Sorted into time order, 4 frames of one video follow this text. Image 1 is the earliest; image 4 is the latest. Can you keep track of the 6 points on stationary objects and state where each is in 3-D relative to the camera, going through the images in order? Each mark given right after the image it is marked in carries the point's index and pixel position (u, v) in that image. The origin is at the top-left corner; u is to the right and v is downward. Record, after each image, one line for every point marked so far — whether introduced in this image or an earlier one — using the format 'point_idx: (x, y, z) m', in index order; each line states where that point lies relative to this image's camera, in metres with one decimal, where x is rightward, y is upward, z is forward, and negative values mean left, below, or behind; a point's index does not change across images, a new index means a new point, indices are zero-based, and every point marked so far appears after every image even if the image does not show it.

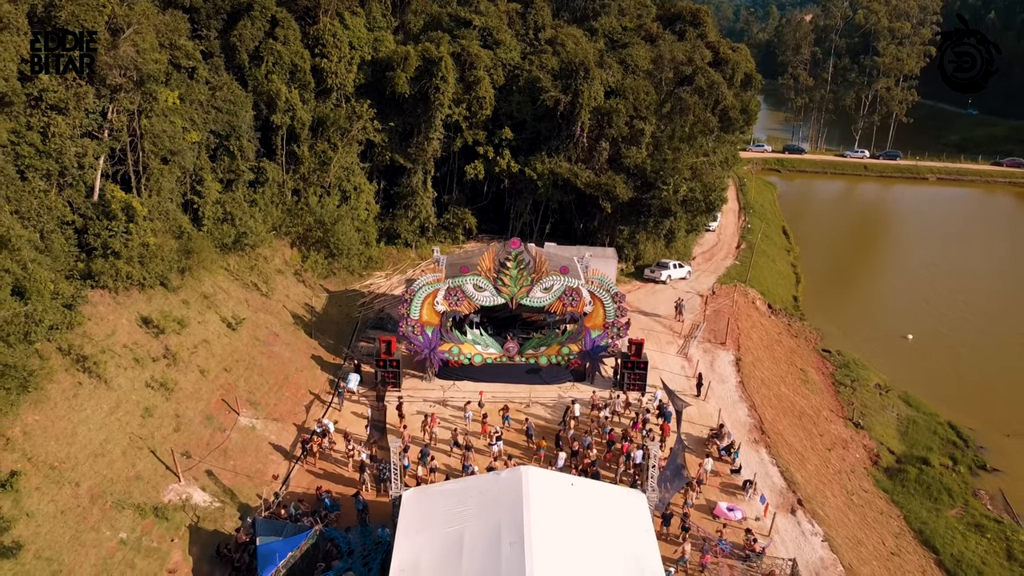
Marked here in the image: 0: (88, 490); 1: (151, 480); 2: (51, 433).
0: (-11.4, -5.4, +18.7) m
1: (-10.3, -5.5, +20.0) m
2: (-12.7, -4.0, +19.2) m
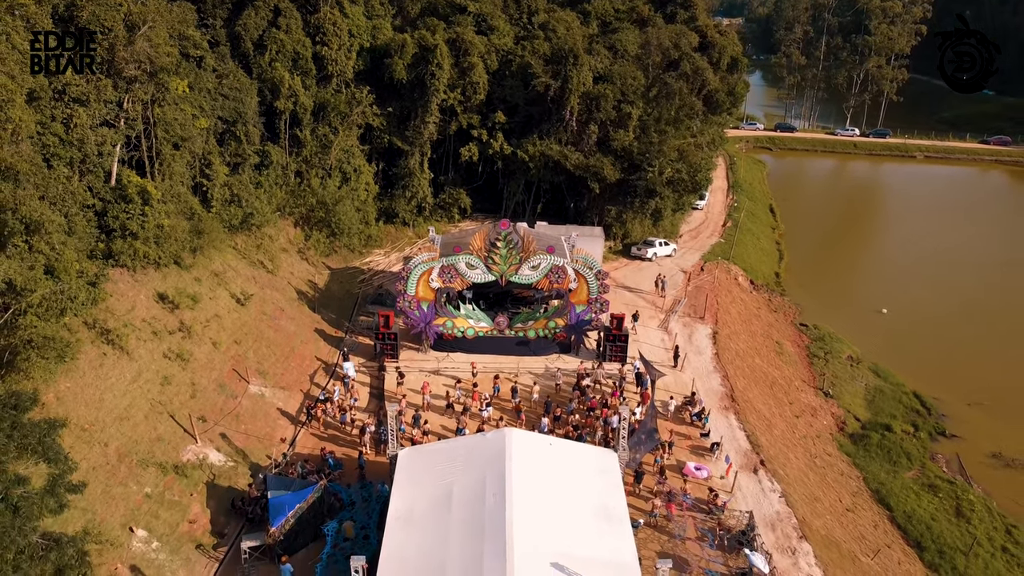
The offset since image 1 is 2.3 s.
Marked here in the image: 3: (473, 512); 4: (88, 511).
0: (-11.8, -4.8, +20.8) m
1: (-10.8, -4.9, +22.0) m
2: (-13.1, -3.4, +21.2) m
3: (-1.0, -5.7, +17.6) m
4: (-11.6, -6.1, +19.0) m
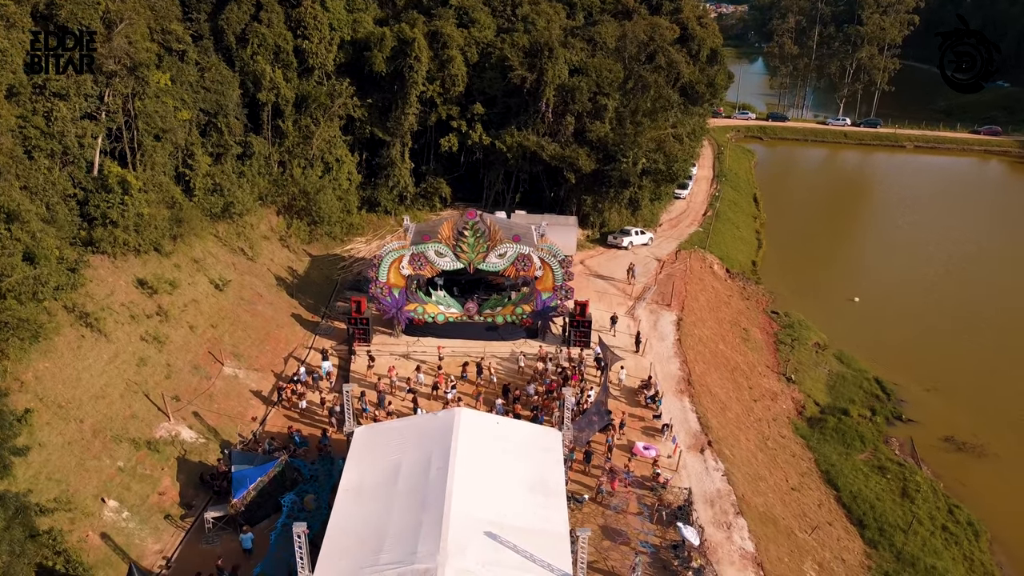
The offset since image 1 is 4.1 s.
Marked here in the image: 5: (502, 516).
0: (-13.3, -4.4, +22.1) m
1: (-12.3, -4.4, +23.3) m
2: (-14.7, -2.9, +22.5) m
3: (-2.5, -5.3, +18.7) m
4: (-13.1, -5.7, +20.3) m
5: (-0.3, -5.9, +17.9) m
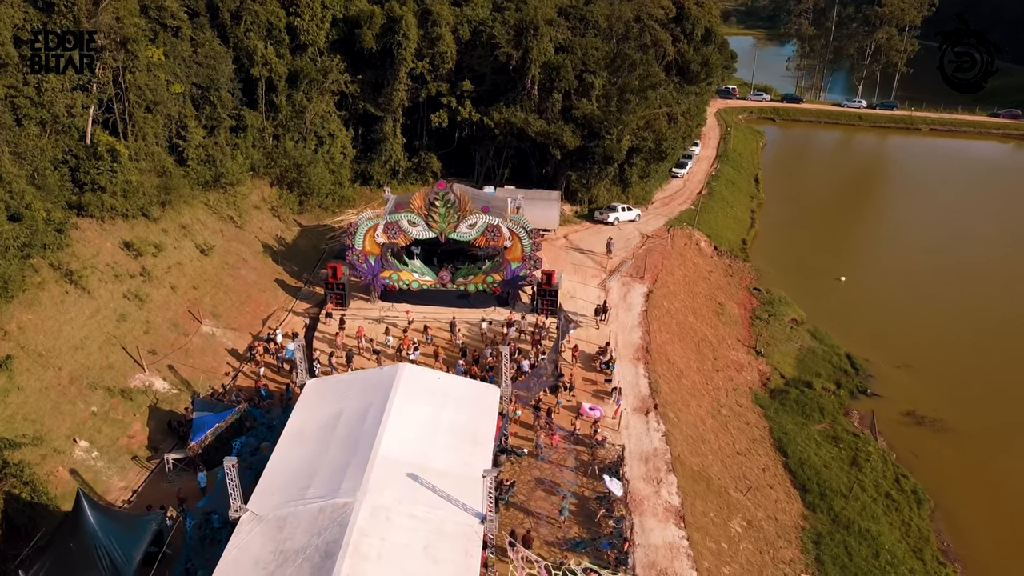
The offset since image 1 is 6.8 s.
0: (-15.2, -2.9, +23.8) m
1: (-14.0, -2.9, +25.0) m
2: (-16.4, -1.4, +24.3) m
3: (-4.6, -4.1, +19.9) m
4: (-15.1, -4.2, +22.1) m
5: (-2.4, -4.7, +19.1) m
